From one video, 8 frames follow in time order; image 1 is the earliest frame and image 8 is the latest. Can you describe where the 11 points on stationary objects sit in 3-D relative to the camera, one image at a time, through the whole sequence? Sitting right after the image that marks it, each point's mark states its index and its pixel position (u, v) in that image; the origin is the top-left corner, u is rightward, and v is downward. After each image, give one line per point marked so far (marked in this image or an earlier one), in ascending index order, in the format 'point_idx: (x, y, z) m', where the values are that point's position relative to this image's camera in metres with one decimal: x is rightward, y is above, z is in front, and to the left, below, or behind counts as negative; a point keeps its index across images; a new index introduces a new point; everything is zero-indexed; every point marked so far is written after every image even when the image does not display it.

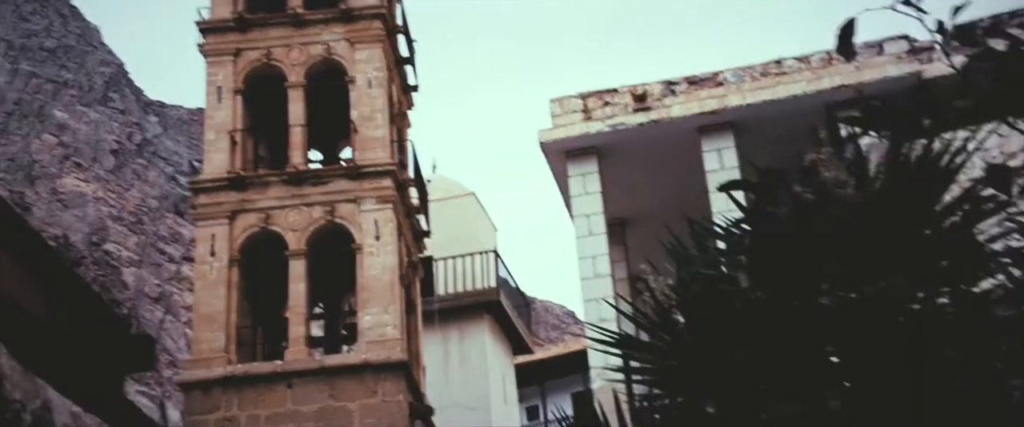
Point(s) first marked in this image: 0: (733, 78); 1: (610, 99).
0: (+2.0, +1.3, +10.9) m
1: (+0.8, +1.1, +10.7) m
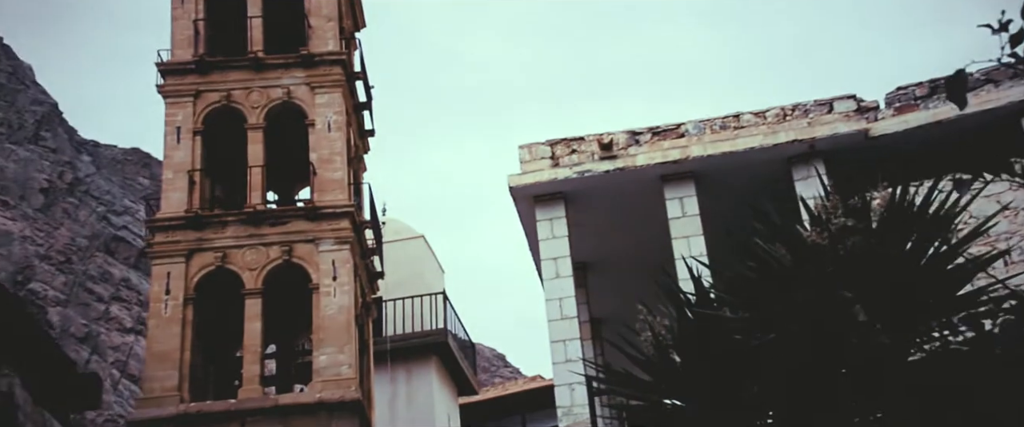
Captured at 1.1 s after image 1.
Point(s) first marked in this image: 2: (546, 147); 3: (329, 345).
0: (+1.8, +0.8, +11.6) m
1: (+0.6, +0.6, +11.4) m
2: (+0.3, +0.7, +11.6) m
3: (-2.7, -1.9, +16.8) m
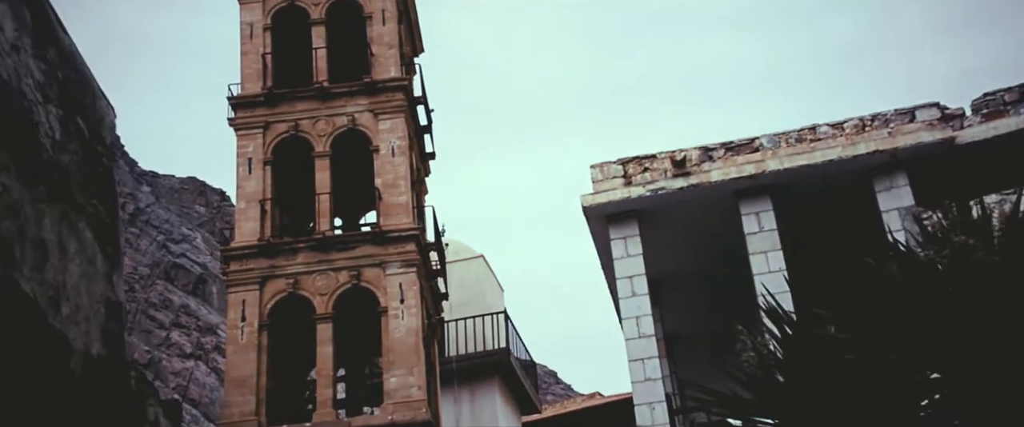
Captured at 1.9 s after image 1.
0: (+2.6, +0.7, +11.8) m
1: (+1.3, +0.5, +11.5) m
2: (+1.1, +0.5, +11.8) m
3: (-1.6, -2.2, +17.1) m
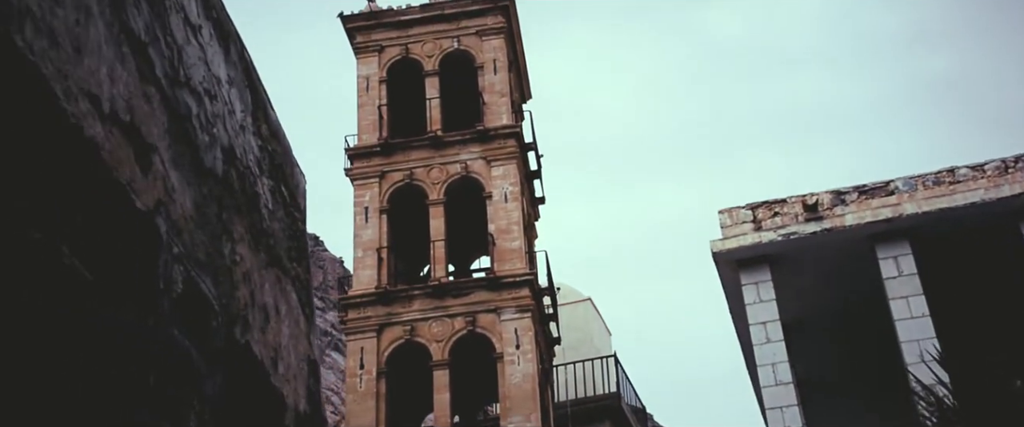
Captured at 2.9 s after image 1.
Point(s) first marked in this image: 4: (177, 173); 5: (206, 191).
0: (+3.9, +0.3, +11.7) m
1: (+2.7, 0.0, +11.5) m
2: (+2.4, 0.0, +11.8) m
3: (+0.3, -2.9, +17.2) m
4: (-0.9, 0.0, +3.3) m
5: (-0.9, 0.0, +3.5) m
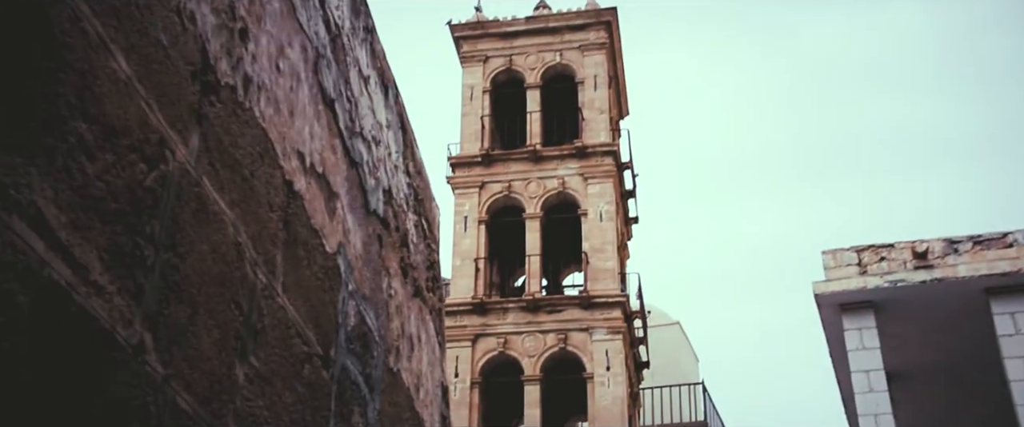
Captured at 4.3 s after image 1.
0: (+4.9, -0.2, +11.6) m
1: (+3.7, -0.4, +11.6) m
2: (+3.5, -0.4, +11.8) m
3: (+1.6, -3.3, +17.4) m
4: (-0.5, -0.1, +3.6) m
5: (-0.4, -0.1, +3.9) m
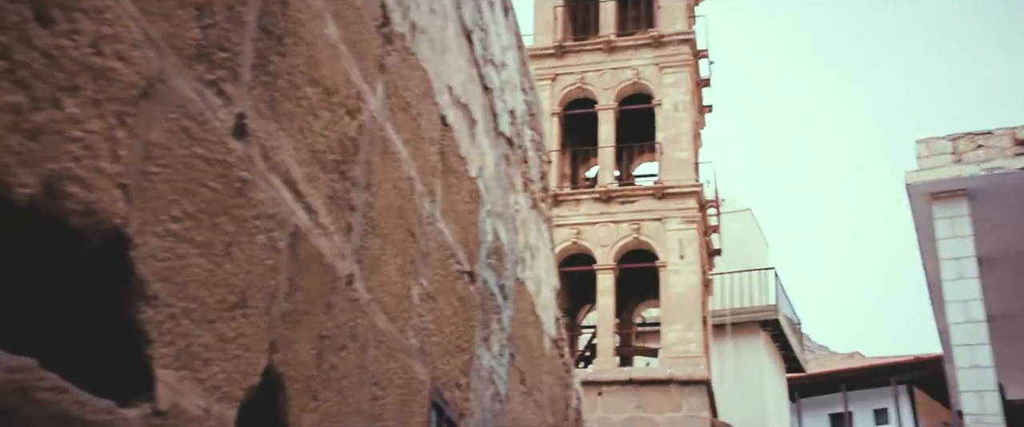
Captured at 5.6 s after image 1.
0: (+5.8, +0.8, +11.5) m
1: (+4.6, +0.6, +11.6) m
2: (+4.3, +0.7, +11.9) m
3: (+2.8, -1.7, +17.8) m
4: (-0.1, +0.2, +3.9) m
5: (0.0, +0.2, +4.1) m
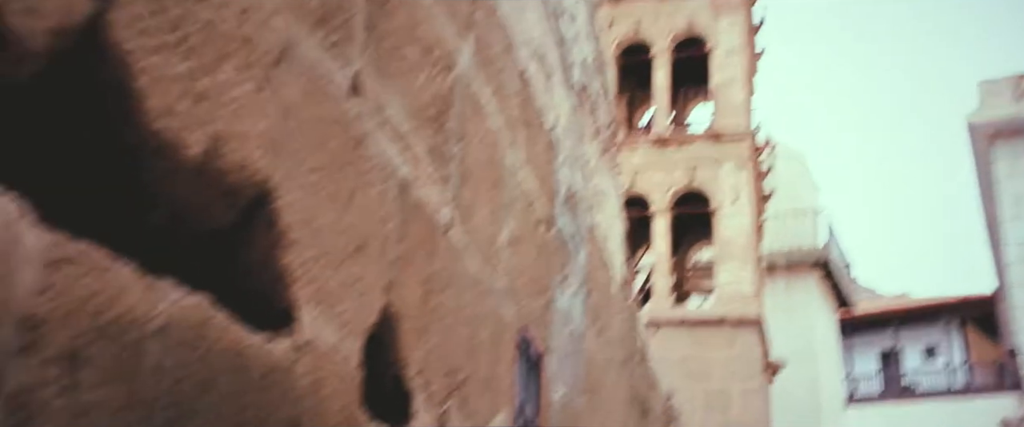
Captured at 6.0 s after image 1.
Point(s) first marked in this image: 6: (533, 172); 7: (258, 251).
0: (+6.4, +1.4, +11.4) m
1: (+5.1, +1.2, +11.5) m
2: (+4.9, +1.3, +11.8) m
3: (+3.6, -0.8, +17.8) m
4: (+0.2, +0.3, +4.1) m
5: (+0.2, +0.4, +4.3) m
6: (+0.1, +0.1, +3.4) m
7: (-0.3, -0.1, +1.6) m
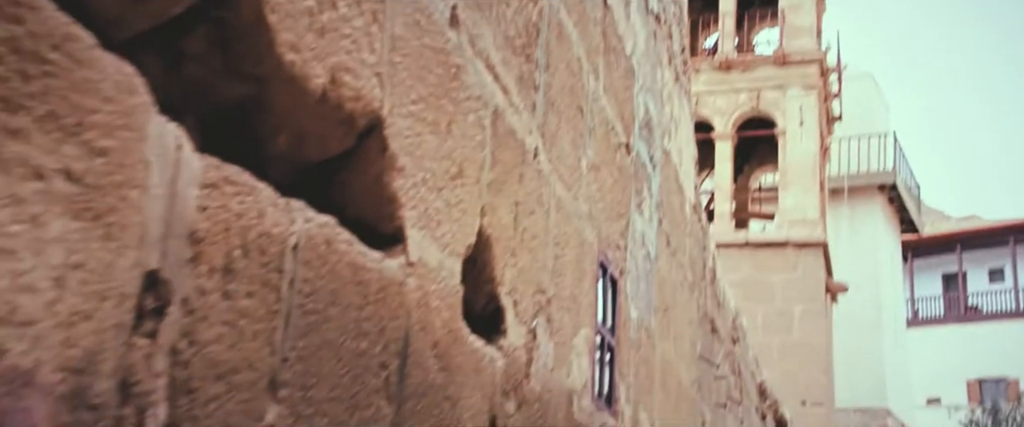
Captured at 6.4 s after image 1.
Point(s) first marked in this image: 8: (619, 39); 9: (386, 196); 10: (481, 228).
0: (+7.0, +2.1, +11.0) m
1: (+5.8, +1.9, +11.2) m
2: (+5.6, +2.0, +11.5) m
3: (+4.6, +0.3, +17.7) m
4: (+0.5, +0.6, +4.1) m
5: (+0.5, +0.7, +4.3) m
6: (+0.3, +0.3, +3.4) m
7: (-0.2, +0.1, +1.7) m
8: (+0.3, +0.5, +3.6) m
9: (-0.2, 0.0, +1.7) m
10: (-0.1, 0.0, +2.2) m
